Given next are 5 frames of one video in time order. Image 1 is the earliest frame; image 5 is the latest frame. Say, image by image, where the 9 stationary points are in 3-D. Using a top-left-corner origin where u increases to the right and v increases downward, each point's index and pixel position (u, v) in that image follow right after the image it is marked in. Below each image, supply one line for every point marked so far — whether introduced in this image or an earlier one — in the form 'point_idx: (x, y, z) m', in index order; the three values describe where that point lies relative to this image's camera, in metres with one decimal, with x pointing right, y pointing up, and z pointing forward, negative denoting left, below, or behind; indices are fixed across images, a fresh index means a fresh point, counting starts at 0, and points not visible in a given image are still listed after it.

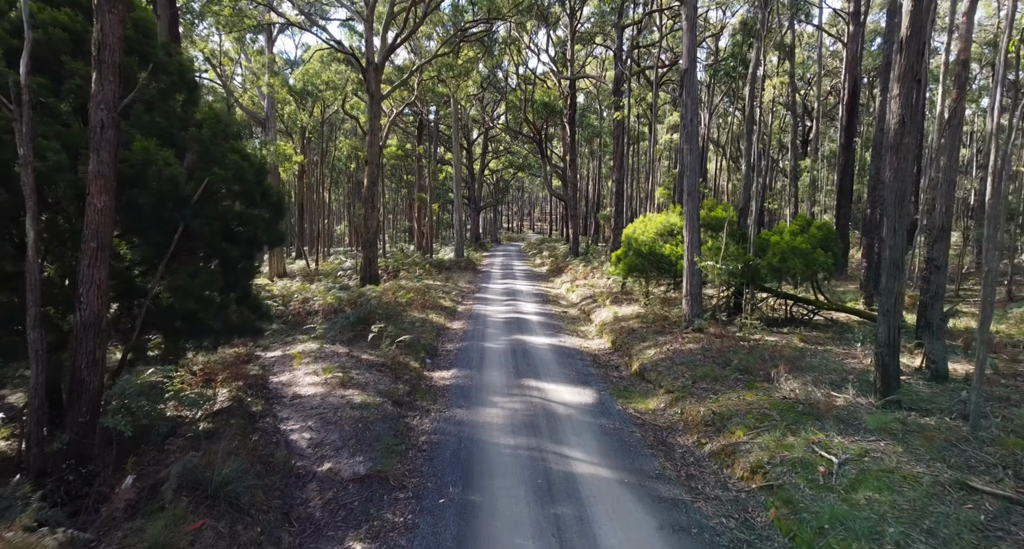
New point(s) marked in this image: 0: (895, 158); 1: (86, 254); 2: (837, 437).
0: (+5.2, +1.6, +9.4) m
1: (-4.4, +0.2, +7.1) m
2: (+3.8, -1.9, +8.1) m
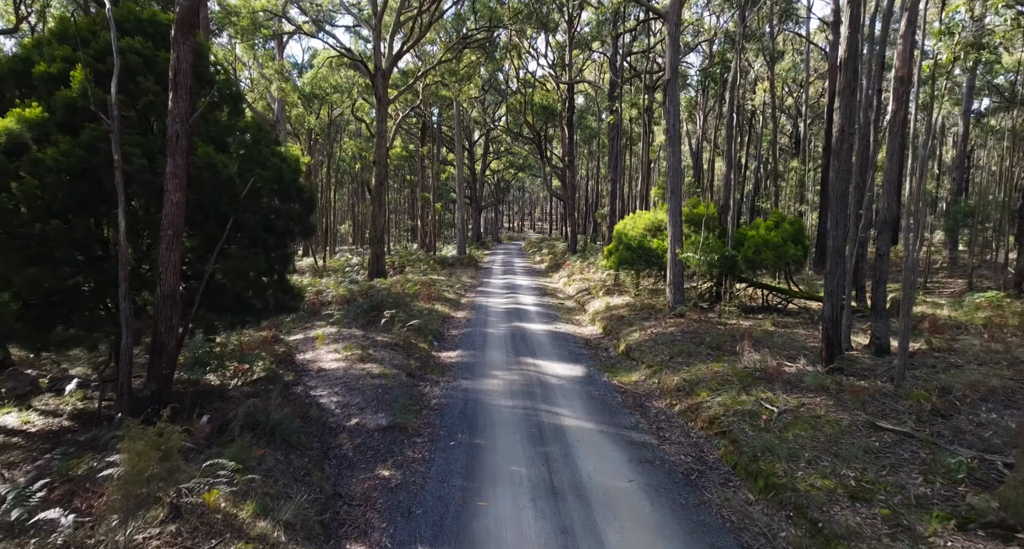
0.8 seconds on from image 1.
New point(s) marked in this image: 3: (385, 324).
0: (+5.2, +1.8, +11.1) m
1: (-4.4, +0.4, +8.8) m
2: (+3.8, -1.7, +9.8) m
3: (-3.2, -1.2, +17.3) m
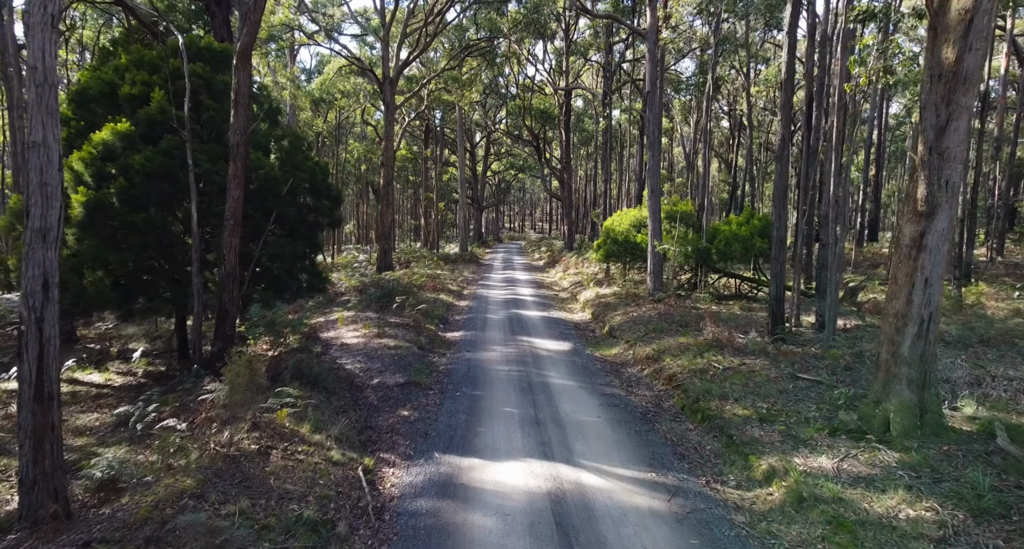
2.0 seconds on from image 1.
0: (+5.1, +2.1, +13.2) m
1: (-4.5, +0.7, +10.9) m
2: (+3.7, -1.4, +11.9) m
3: (-3.3, -0.9, +19.5) m
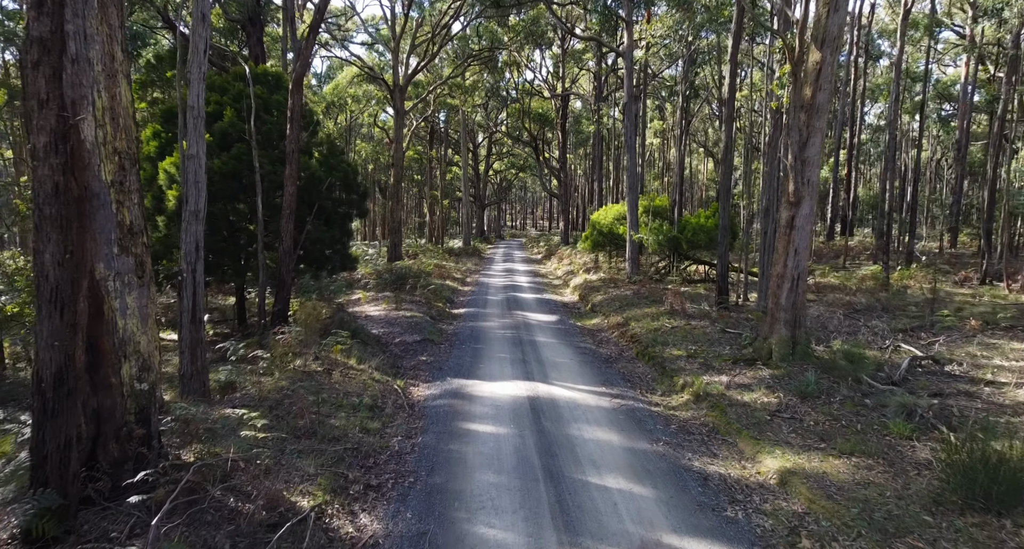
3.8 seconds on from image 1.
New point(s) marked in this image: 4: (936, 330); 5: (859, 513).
0: (+5.0, +2.5, +16.2) m
1: (-4.6, +1.2, +13.9) m
2: (+3.6, -1.0, +14.9) m
3: (-3.3, -0.5, +22.5) m
4: (+7.4, -1.0, +12.0) m
5: (+2.7, -1.9, +5.4) m
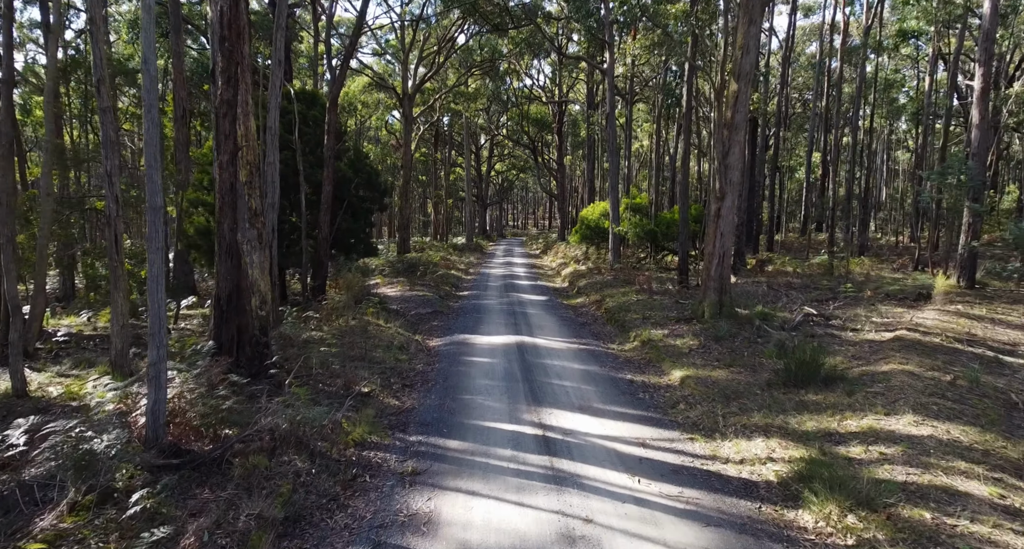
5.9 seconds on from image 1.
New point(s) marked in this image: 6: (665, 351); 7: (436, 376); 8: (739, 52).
0: (+4.9, +3.0, +19.4) m
1: (-4.7, +1.6, +17.2) m
2: (+3.5, -0.6, +18.1) m
3: (-3.4, -0.1, +25.7) m
4: (+7.2, -0.5, +15.1) m
5: (+2.6, -1.5, +8.6) m
6: (+2.5, -1.3, +11.5) m
7: (-1.1, -1.5, +10.2) m
8: (+4.2, +4.1, +12.8) m
